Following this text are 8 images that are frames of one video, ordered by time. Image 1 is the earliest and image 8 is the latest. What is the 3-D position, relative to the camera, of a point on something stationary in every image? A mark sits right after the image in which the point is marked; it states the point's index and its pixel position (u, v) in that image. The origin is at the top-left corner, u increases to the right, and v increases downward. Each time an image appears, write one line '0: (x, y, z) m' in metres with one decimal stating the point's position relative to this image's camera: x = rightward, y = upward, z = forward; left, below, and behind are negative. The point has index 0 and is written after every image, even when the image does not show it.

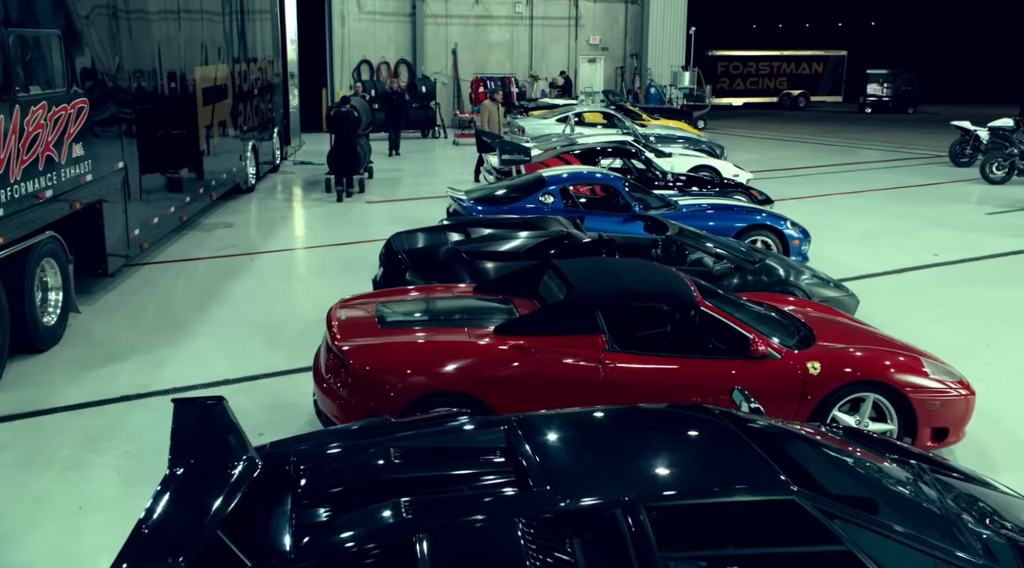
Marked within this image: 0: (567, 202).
0: (+0.7, +1.0, +9.9) m
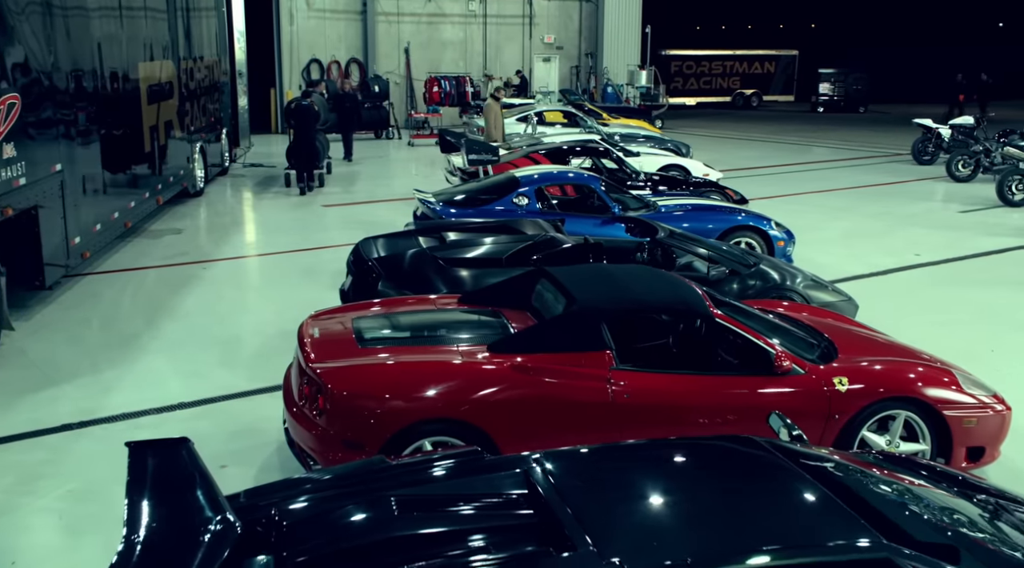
0: (+0.3, +0.9, +9.4) m
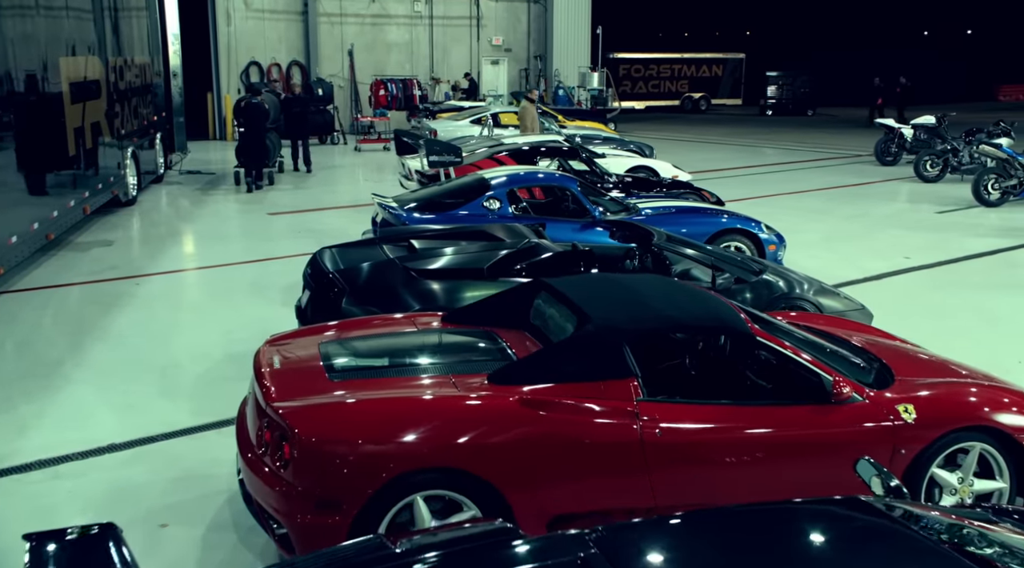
0: (0.0, +0.8, +8.7) m
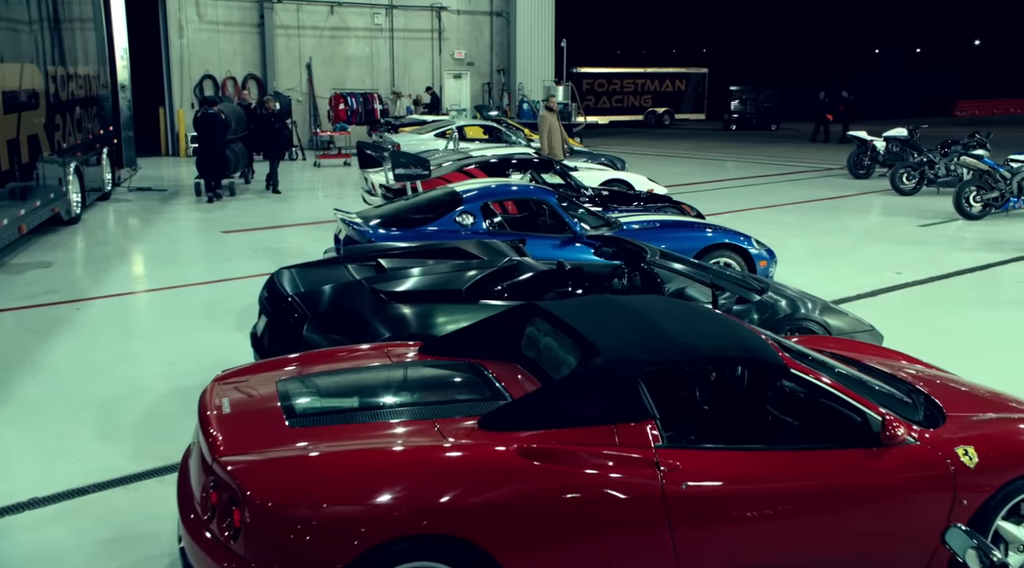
0: (-0.2, +0.6, +8.1) m
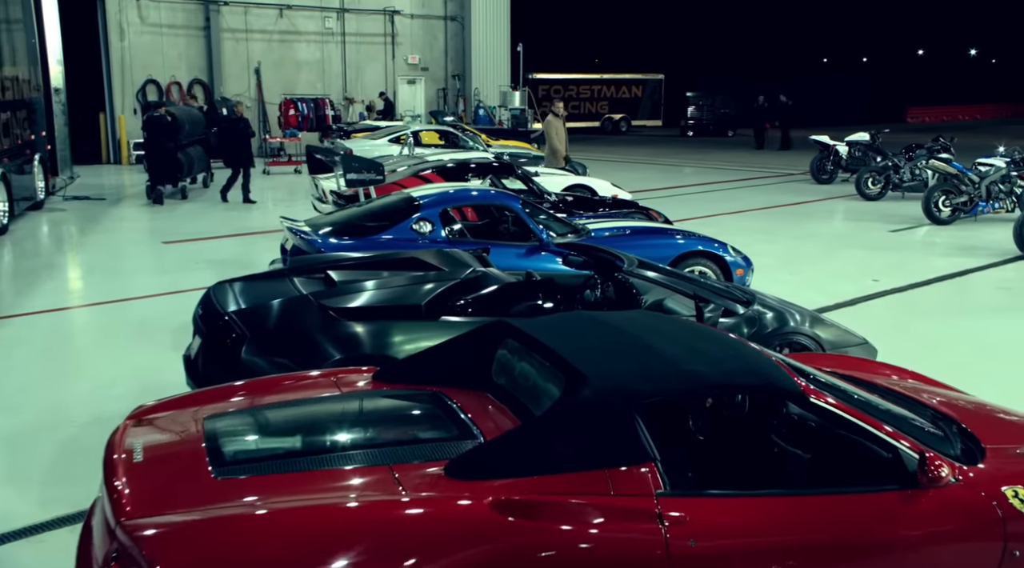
0: (-0.6, +0.5, +7.5) m
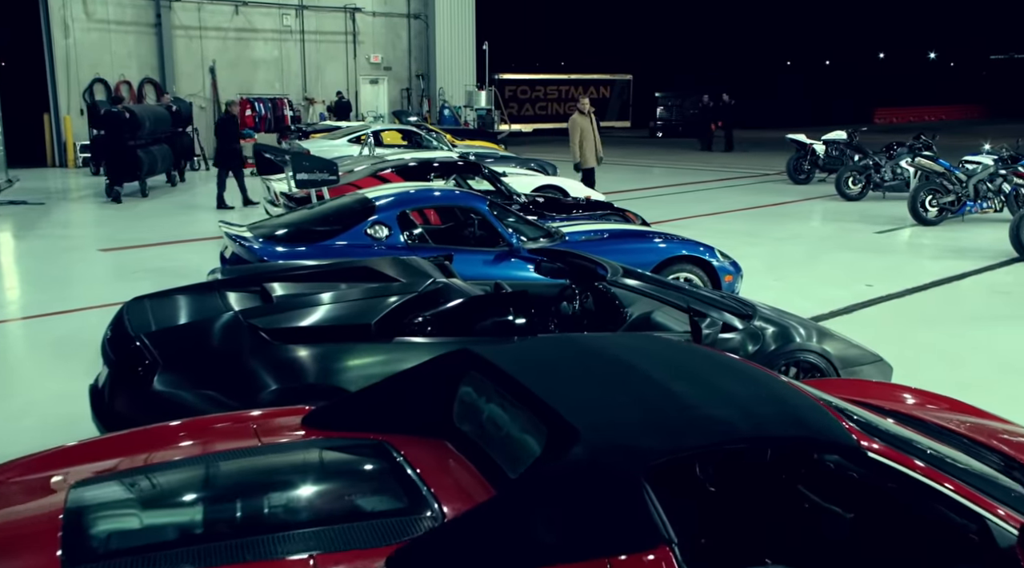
0: (-0.9, +0.4, +6.8) m
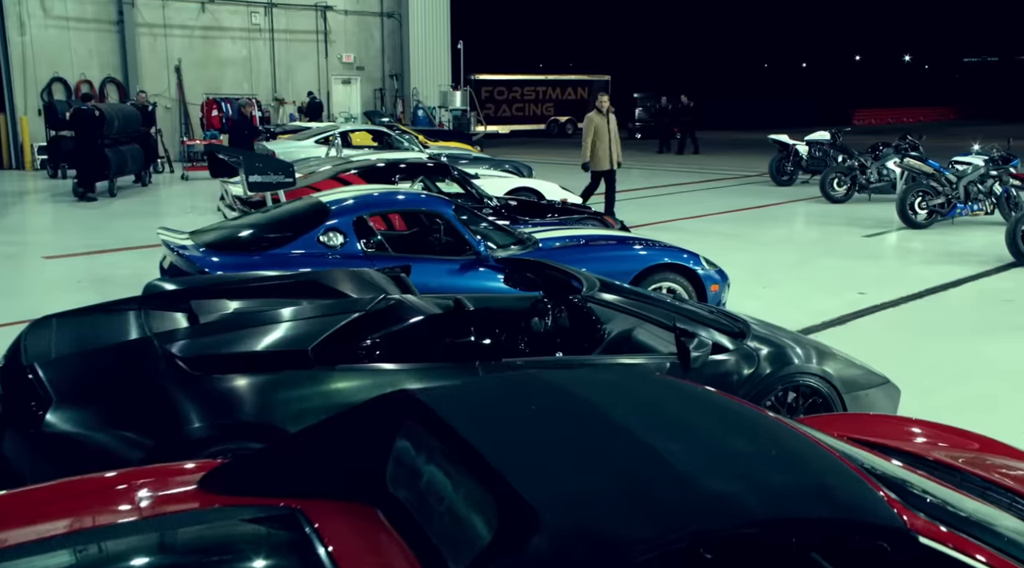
0: (-1.1, +0.3, +6.2) m
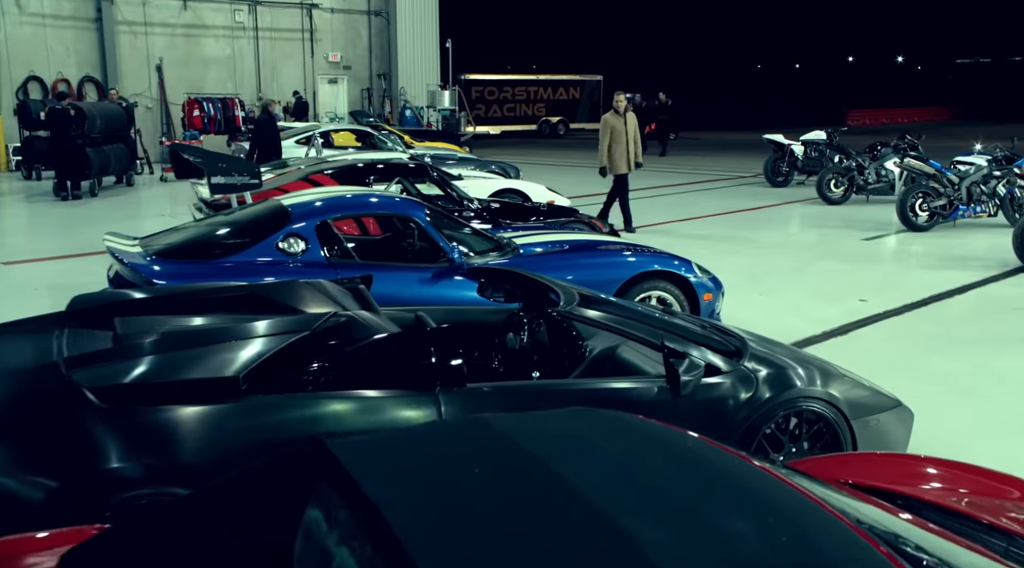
0: (-1.3, +0.2, +5.8) m
